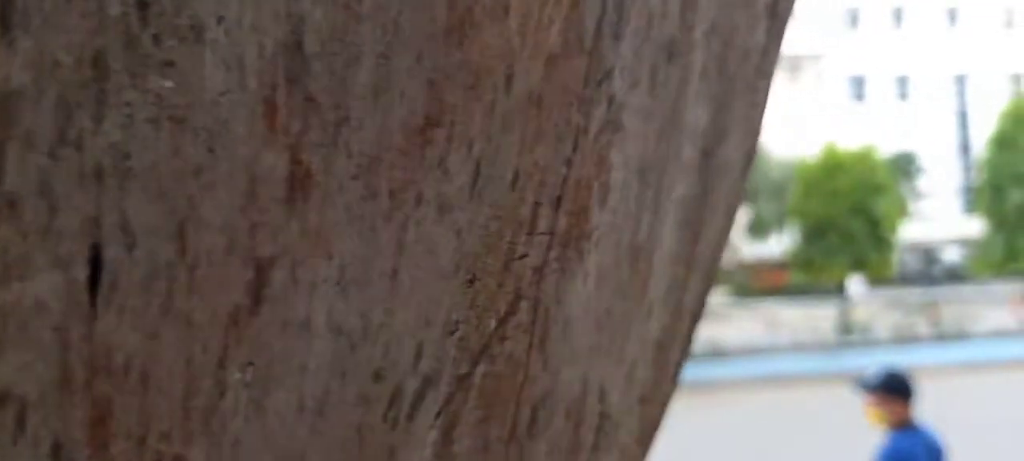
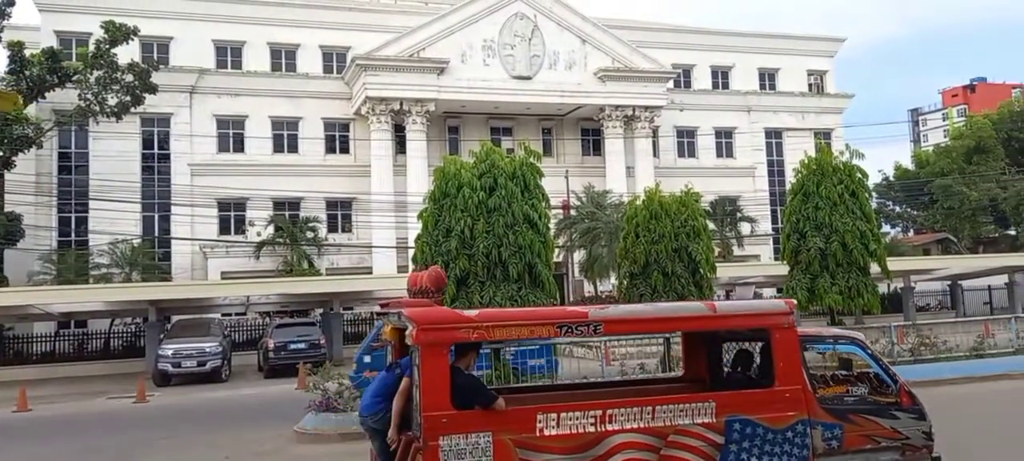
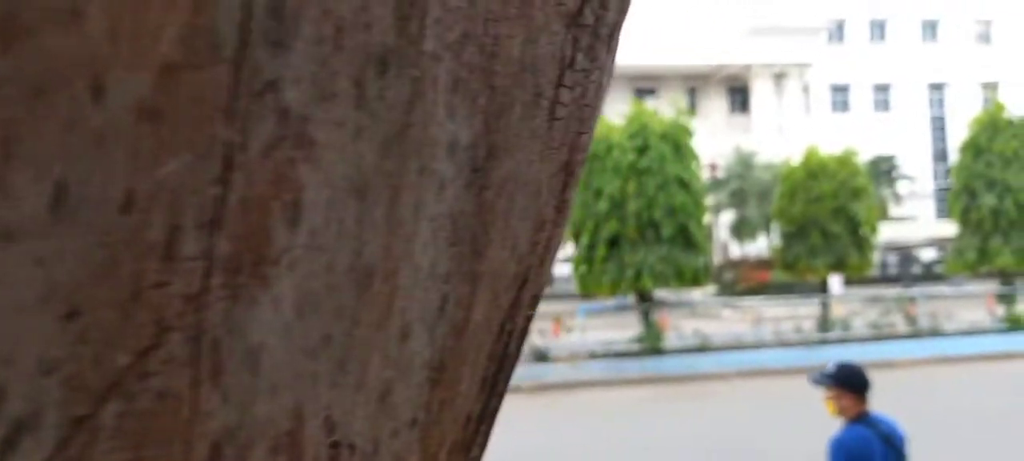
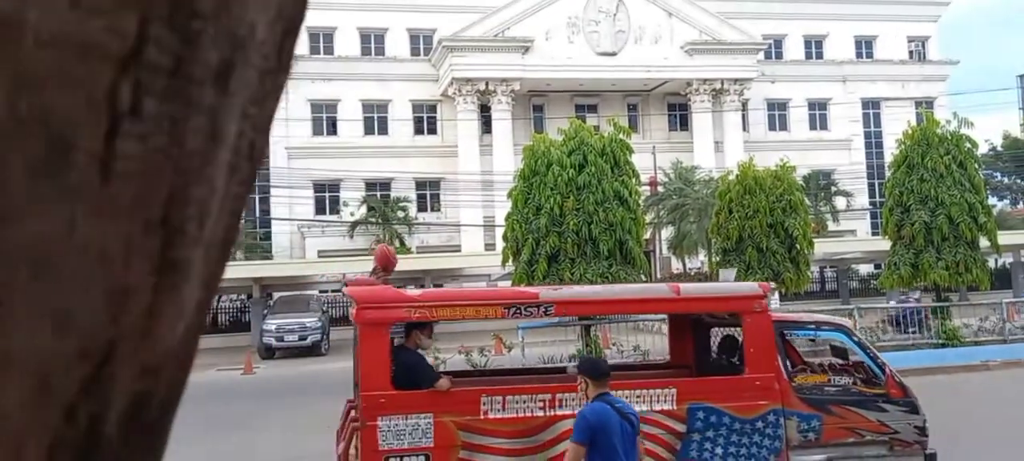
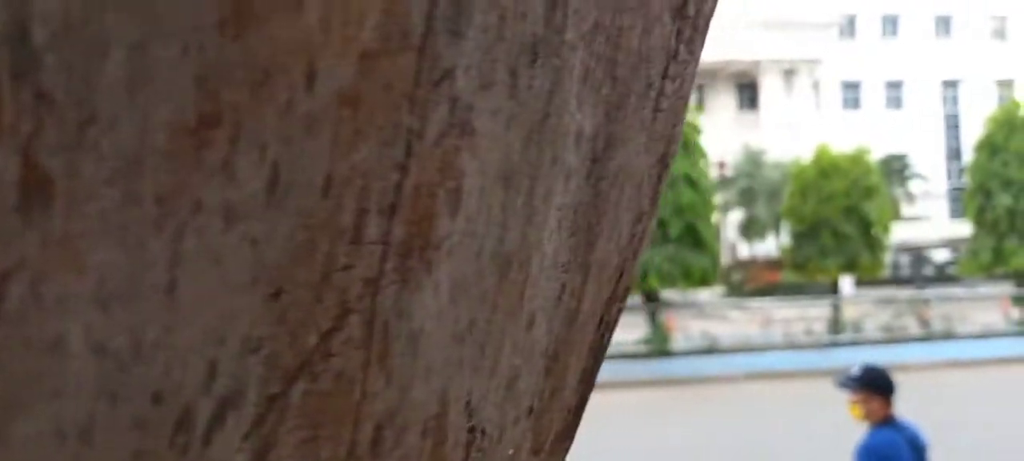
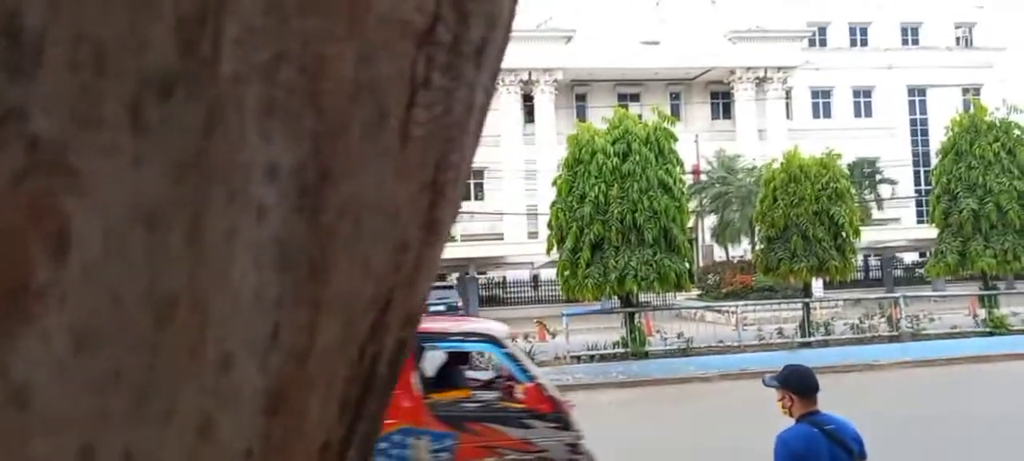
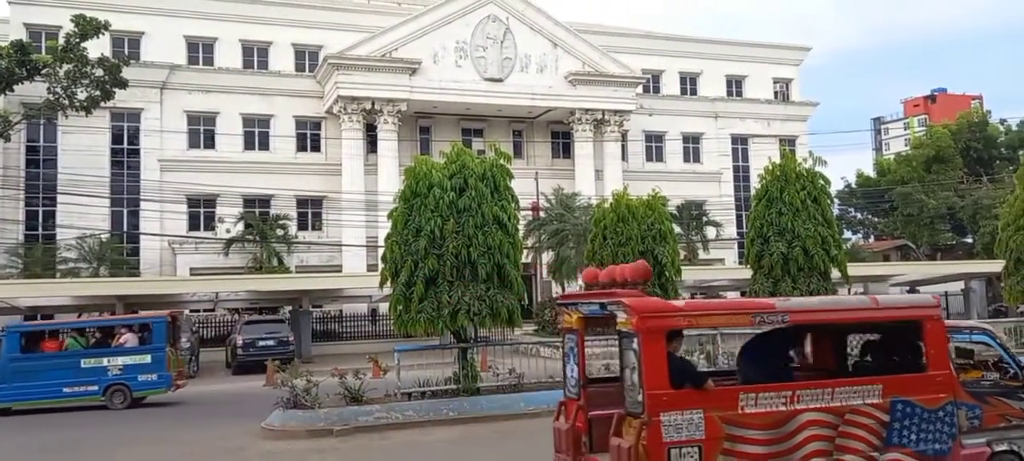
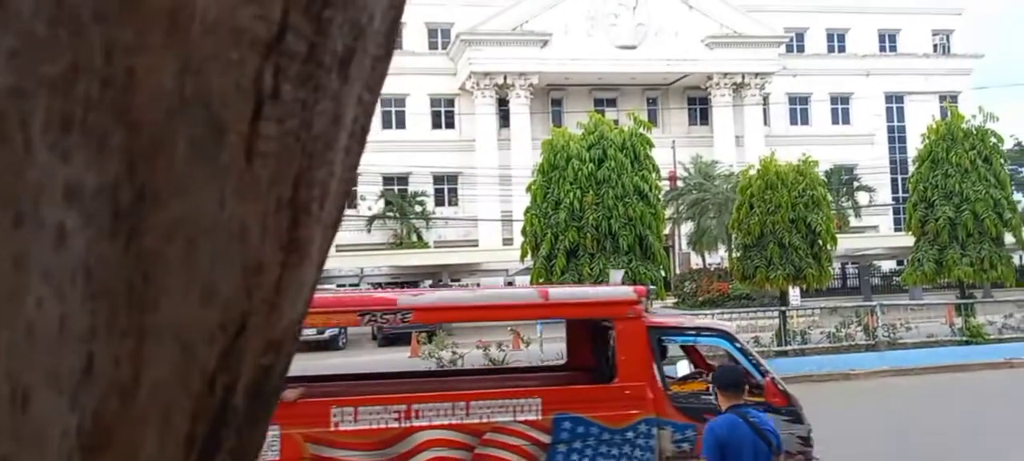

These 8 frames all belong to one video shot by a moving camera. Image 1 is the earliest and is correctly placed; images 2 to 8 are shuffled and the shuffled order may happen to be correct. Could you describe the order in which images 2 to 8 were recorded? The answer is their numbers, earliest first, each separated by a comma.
5, 3, 6, 8, 4, 2, 7
